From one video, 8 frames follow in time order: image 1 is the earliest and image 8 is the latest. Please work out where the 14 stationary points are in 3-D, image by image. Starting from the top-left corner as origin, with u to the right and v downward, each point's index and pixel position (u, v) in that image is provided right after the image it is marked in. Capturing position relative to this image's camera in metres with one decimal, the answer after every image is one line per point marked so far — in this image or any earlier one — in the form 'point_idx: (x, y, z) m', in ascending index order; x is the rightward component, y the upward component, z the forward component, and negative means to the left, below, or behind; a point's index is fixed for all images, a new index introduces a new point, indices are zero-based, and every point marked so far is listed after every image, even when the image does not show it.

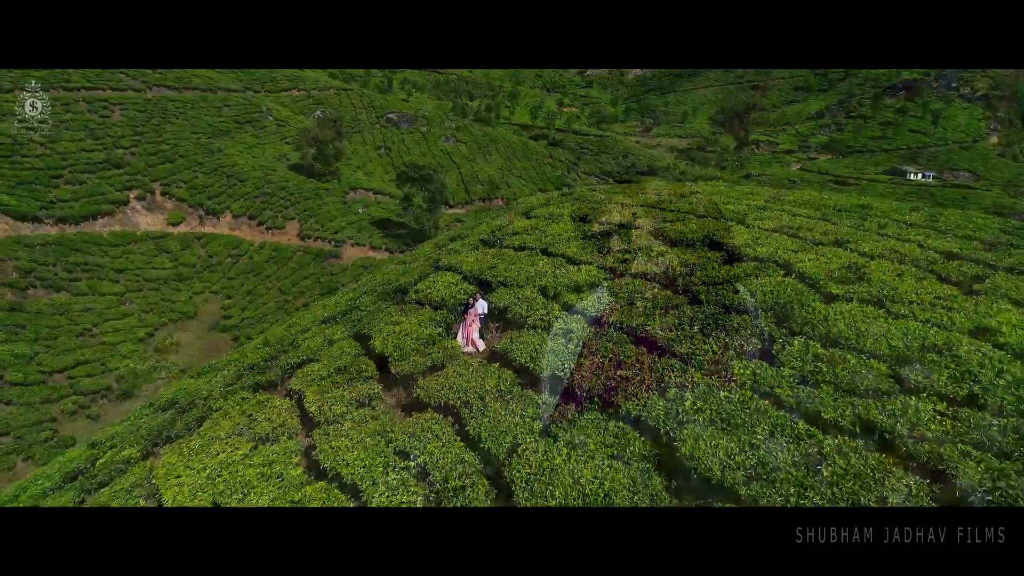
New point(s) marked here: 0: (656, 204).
0: (+3.0, +1.8, +14.5) m
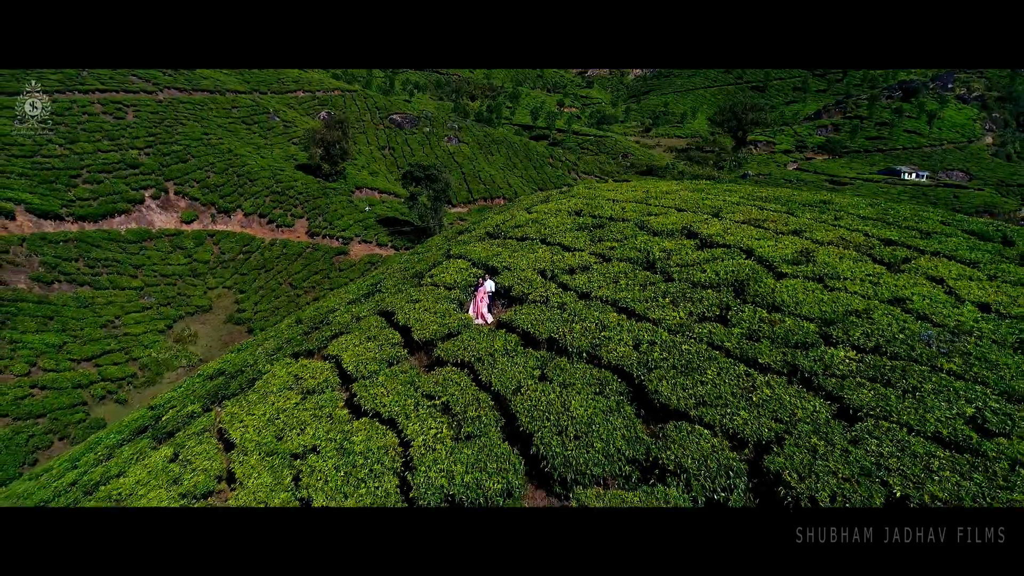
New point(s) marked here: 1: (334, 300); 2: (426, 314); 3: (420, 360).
0: (+3.0, +2.0, +15.7) m
1: (-4.1, -0.3, +16.1) m
2: (-1.2, -0.3, +11.6) m
3: (-1.1, -0.8, +10.6) m
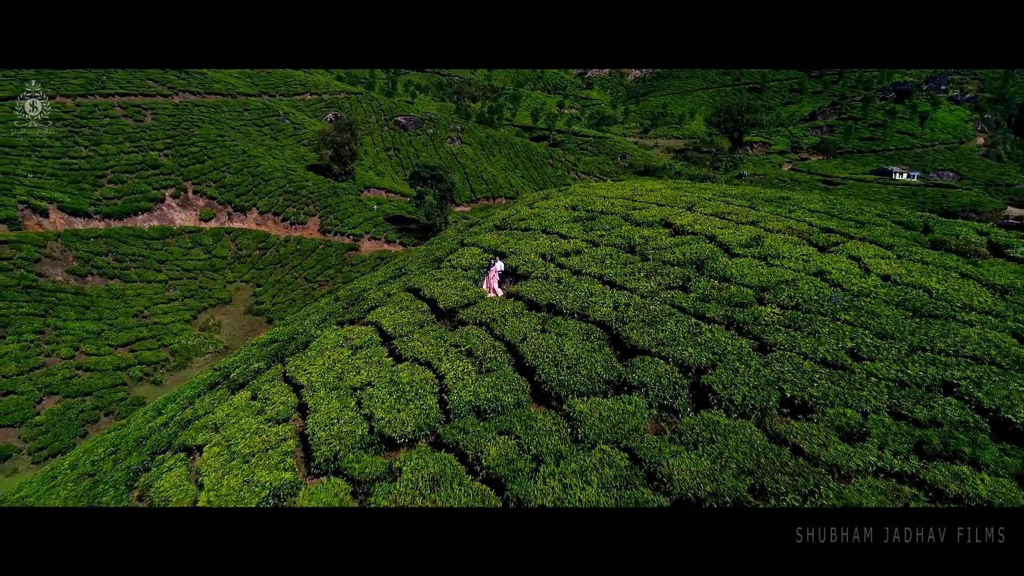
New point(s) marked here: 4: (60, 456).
0: (+3.1, +2.3, +17.5) m
1: (-4.0, 0.0, +17.8) m
2: (-1.1, 0.0, +13.4) m
3: (-1.0, -0.5, +12.3) m
4: (-11.3, -4.2, +17.2) m
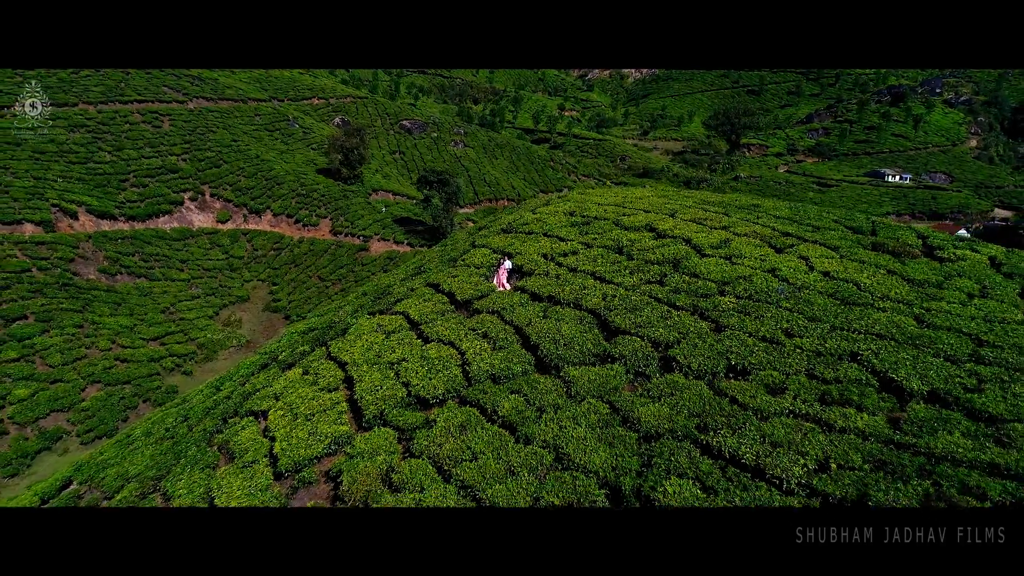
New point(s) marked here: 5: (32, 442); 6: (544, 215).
0: (+3.2, +2.4, +19.2) m
1: (-3.9, +0.1, +19.6) m
2: (-1.0, +0.1, +15.1) m
3: (-0.9, -0.4, +14.1) m
4: (-11.2, -4.1, +18.9) m
5: (-12.7, -4.1, +18.1) m
6: (+0.9, +2.1, +19.6) m
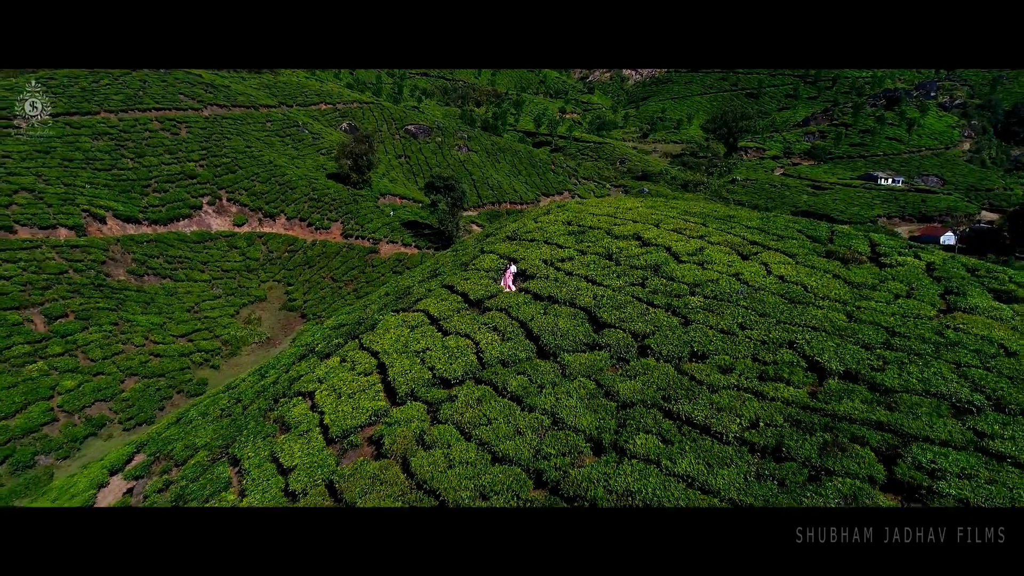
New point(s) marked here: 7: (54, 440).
0: (+3.3, +2.4, +21.1) m
1: (-3.8, +0.1, +21.4) m
2: (-0.9, +0.1, +17.0) m
3: (-0.8, -0.5, +15.9) m
4: (-11.1, -4.1, +20.8) m
5: (-12.6, -4.1, +20.0) m
6: (+1.0, +2.0, +21.4) m
7: (-12.9, -4.3, +19.4) m
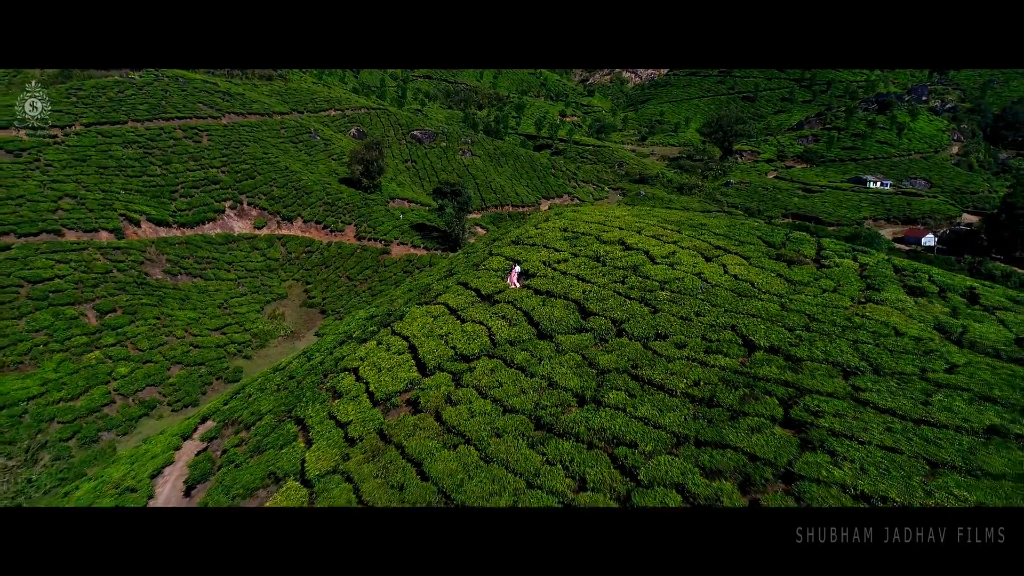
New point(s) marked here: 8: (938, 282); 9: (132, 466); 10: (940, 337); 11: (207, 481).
0: (+3.5, +2.4, +23.8) m
1: (-3.7, +0.2, +24.2) m
2: (-0.8, +0.2, +19.7) m
3: (-0.7, -0.4, +18.6) m
4: (-10.9, -4.1, +23.5) m
5: (-12.5, -4.0, +22.7) m
6: (+1.1, +2.1, +24.1) m
7: (-12.8, -4.2, +22.1) m
8: (+9.6, +0.2, +15.4) m
9: (-9.1, -4.3, +16.5) m
10: (+7.4, -0.9, +12.0) m
11: (-5.9, -3.8, +13.4) m
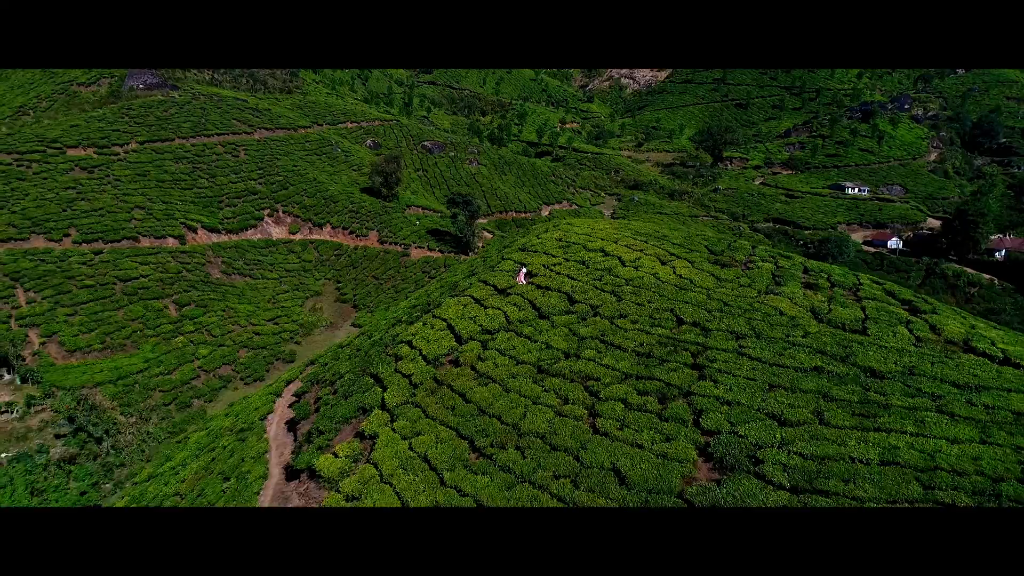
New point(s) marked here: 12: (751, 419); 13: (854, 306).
0: (+3.7, +2.6, +29.4) m
1: (-3.4, +0.3, +29.8) m
2: (-0.5, +0.3, +25.4) m
3: (-0.4, -0.3, +24.3) m
4: (-10.7, -3.9, +29.2) m
5: (-12.2, -3.9, +28.4) m
6: (+1.4, +2.2, +29.8) m
7: (-12.5, -4.1, +27.8) m
8: (+9.9, +0.3, +21.0) m
9: (-8.9, -4.2, +22.2) m
10: (+7.6, -0.7, +17.6) m
11: (-5.7, -3.6, +19.0) m
12: (+4.6, -2.5, +13.2) m
13: (+9.2, -0.5, +18.4) m
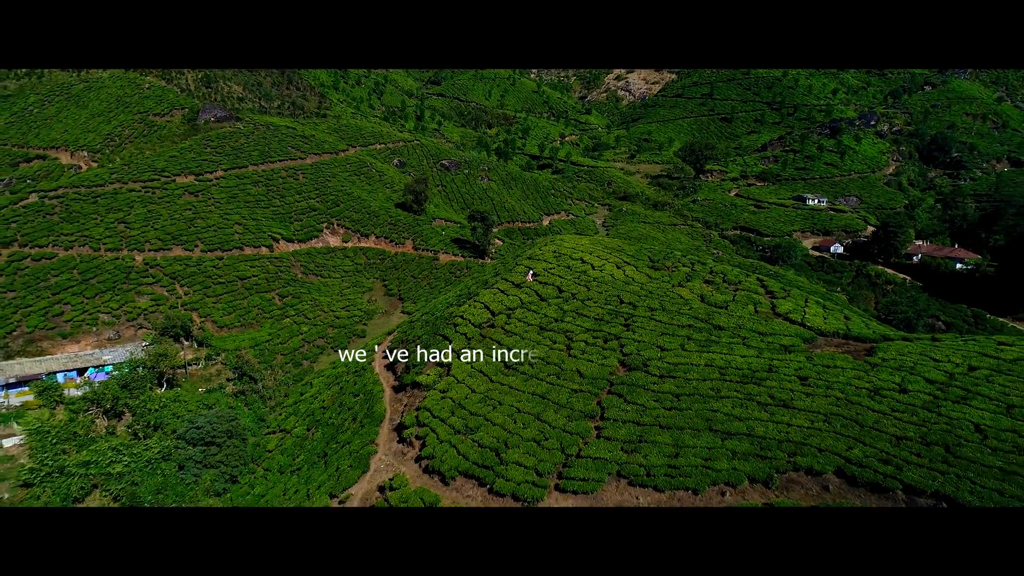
0: (+4.3, +2.8, +41.8) m
1: (-2.8, +0.5, +42.2) m
2: (0.0, +0.5, +37.8) m
3: (+0.1, 0.0, +36.7) m
4: (-10.1, -3.7, +41.6) m
5: (-11.6, -3.7, +40.8) m
6: (+2.0, +2.5, +42.2) m
7: (-12.0, -3.8, +40.2) m
8: (+10.5, +0.5, +33.4) m
9: (-8.3, -4.0, +34.6) m
10: (+8.2, -0.5, +30.0) m
11: (-5.1, -3.4, +31.5) m
12: (+5.2, -2.3, +25.6) m
13: (+9.8, -0.3, +30.8) m
